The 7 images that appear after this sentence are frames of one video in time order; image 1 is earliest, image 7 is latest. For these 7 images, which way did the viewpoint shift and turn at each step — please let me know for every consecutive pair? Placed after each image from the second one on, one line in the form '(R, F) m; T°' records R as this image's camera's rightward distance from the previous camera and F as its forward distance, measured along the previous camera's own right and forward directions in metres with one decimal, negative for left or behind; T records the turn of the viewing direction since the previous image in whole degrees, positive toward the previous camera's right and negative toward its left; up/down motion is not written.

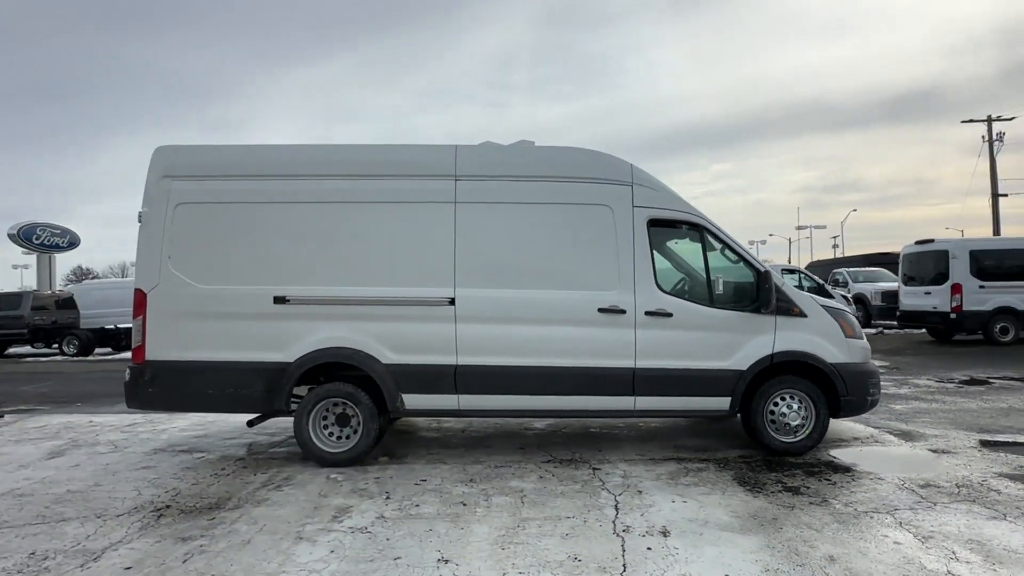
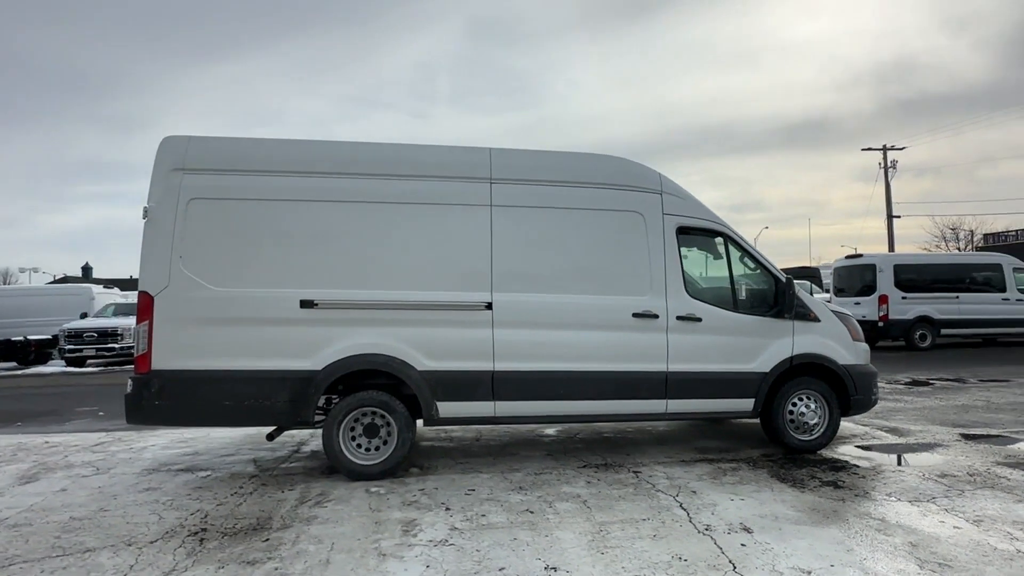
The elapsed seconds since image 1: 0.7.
(-1.0, +0.1) m; +8°
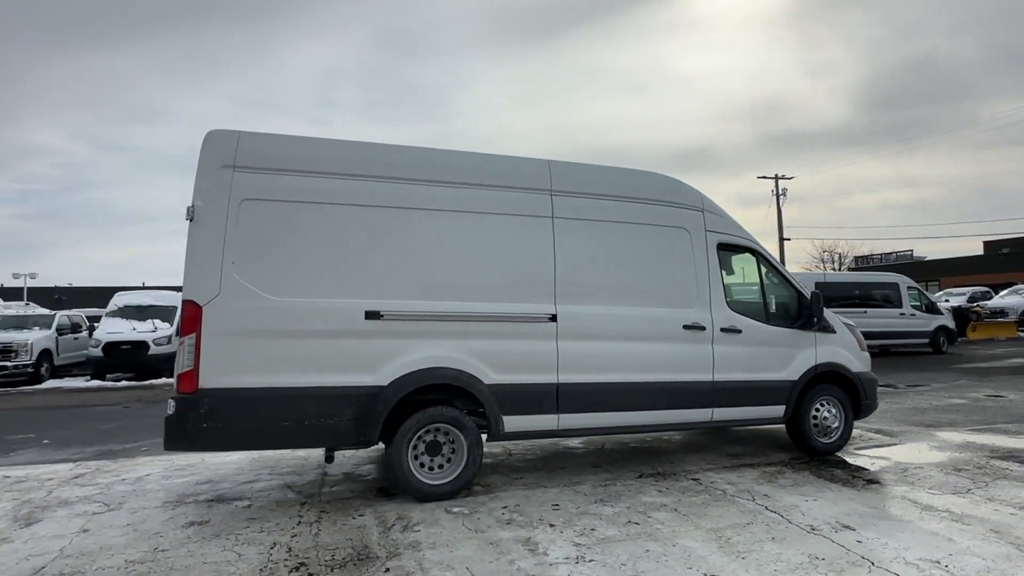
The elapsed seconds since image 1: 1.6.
(-1.4, +0.2) m; +10°
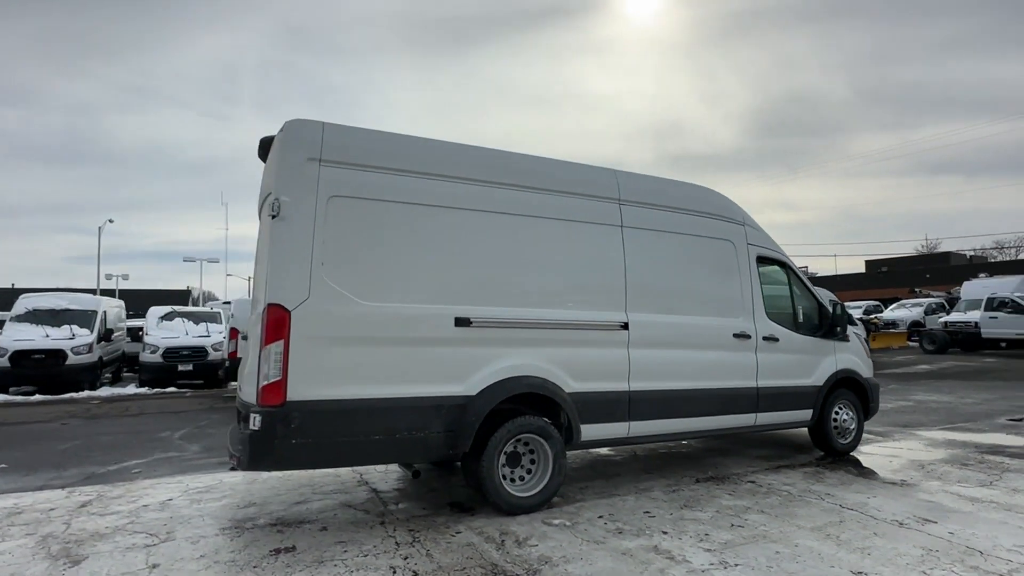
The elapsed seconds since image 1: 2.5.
(-1.4, +0.2) m; +9°
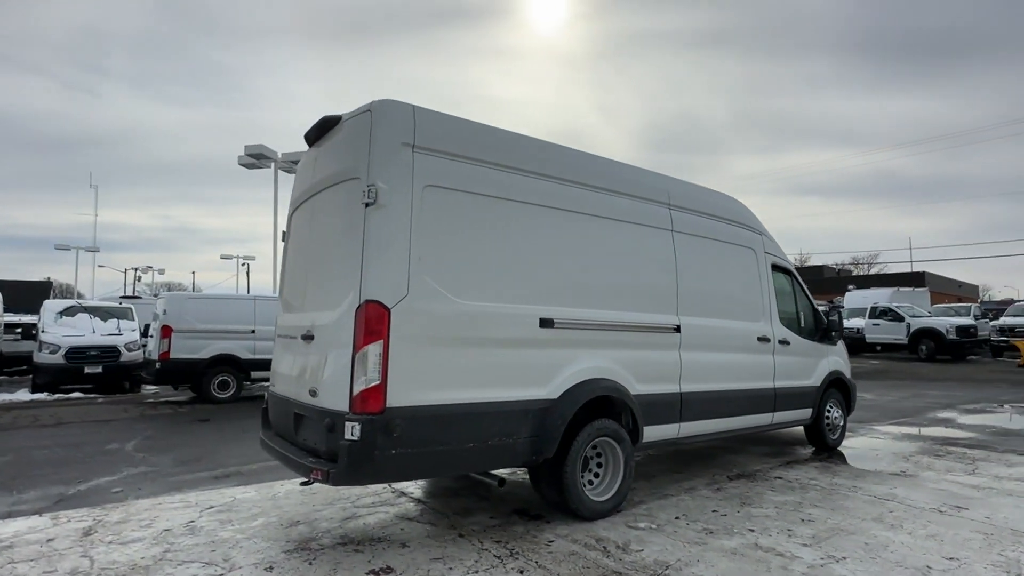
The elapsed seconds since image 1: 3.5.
(-1.4, +0.3) m; +10°
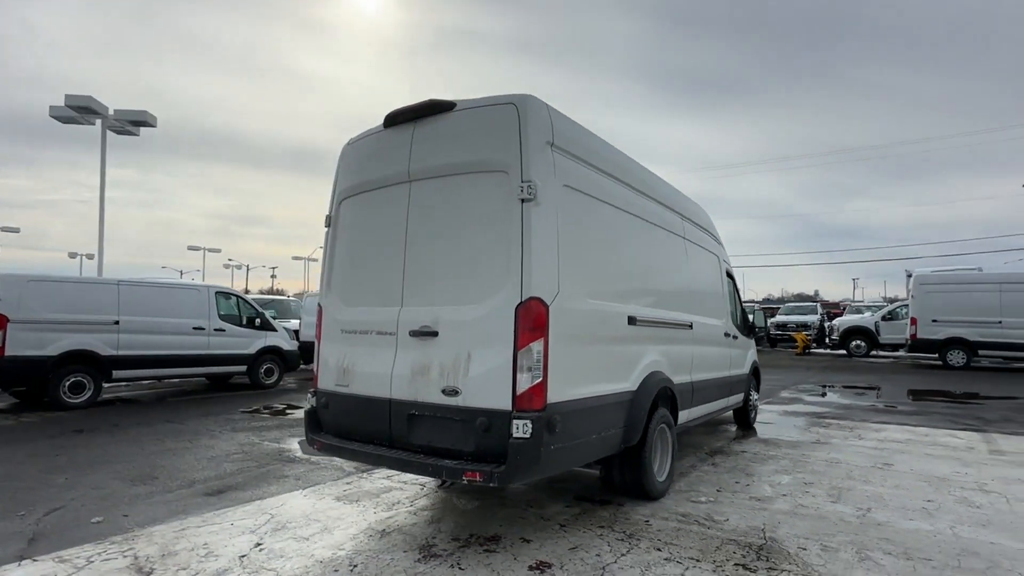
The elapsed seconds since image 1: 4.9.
(-2.1, +0.2) m; +19°
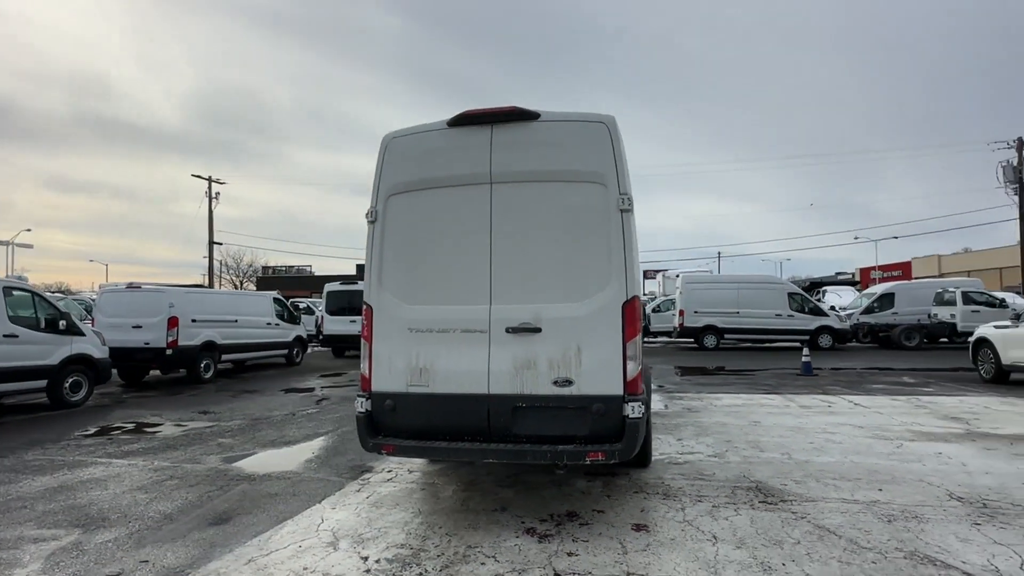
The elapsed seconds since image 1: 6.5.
(-2.3, +0.1) m; +23°
